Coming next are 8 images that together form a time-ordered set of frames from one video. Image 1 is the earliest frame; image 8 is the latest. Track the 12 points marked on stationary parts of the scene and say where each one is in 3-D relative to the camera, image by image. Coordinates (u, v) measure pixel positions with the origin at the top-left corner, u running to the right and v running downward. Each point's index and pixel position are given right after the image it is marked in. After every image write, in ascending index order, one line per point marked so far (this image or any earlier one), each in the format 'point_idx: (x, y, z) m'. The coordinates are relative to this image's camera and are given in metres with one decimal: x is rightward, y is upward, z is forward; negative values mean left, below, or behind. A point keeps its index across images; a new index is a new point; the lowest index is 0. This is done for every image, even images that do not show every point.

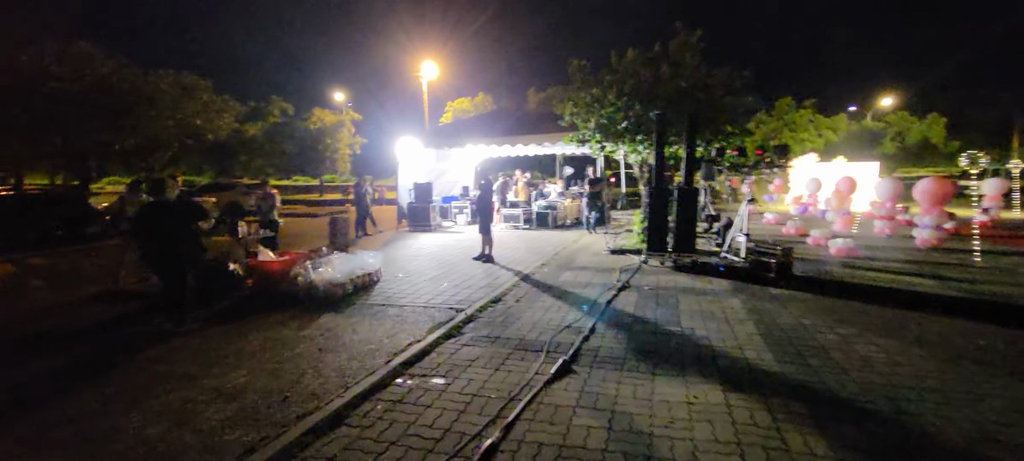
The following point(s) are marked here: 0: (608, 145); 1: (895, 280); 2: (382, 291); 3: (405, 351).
0: (+2.4, +2.1, +11.8) m
1: (+7.0, -0.9, +8.8) m
2: (-2.3, -1.0, +8.2) m
3: (-1.2, -1.3, +5.2) m
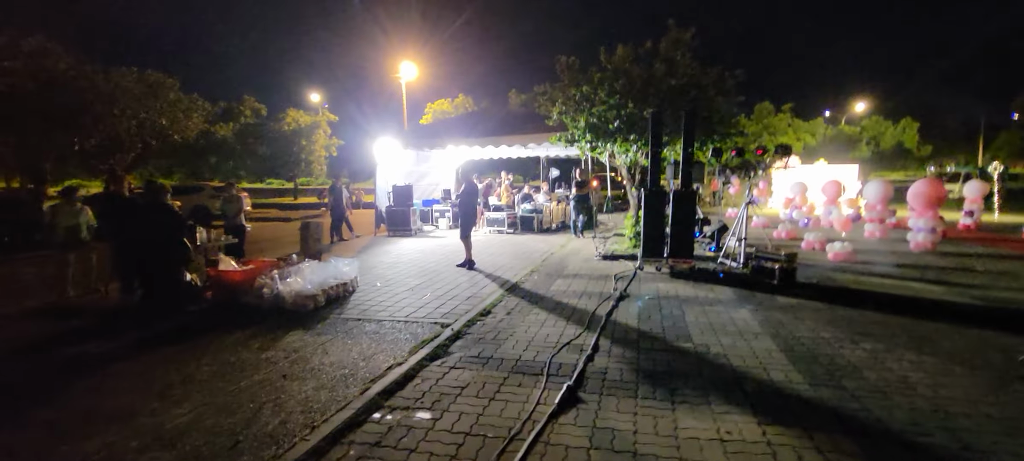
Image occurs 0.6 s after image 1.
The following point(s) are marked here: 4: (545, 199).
0: (+2.1, +2.0, +11.3) m
1: (+6.8, -1.0, +8.4) m
2: (-2.4, -1.1, +7.5) m
3: (-1.2, -1.4, +4.5) m
4: (+1.2, +1.1, +17.2) m
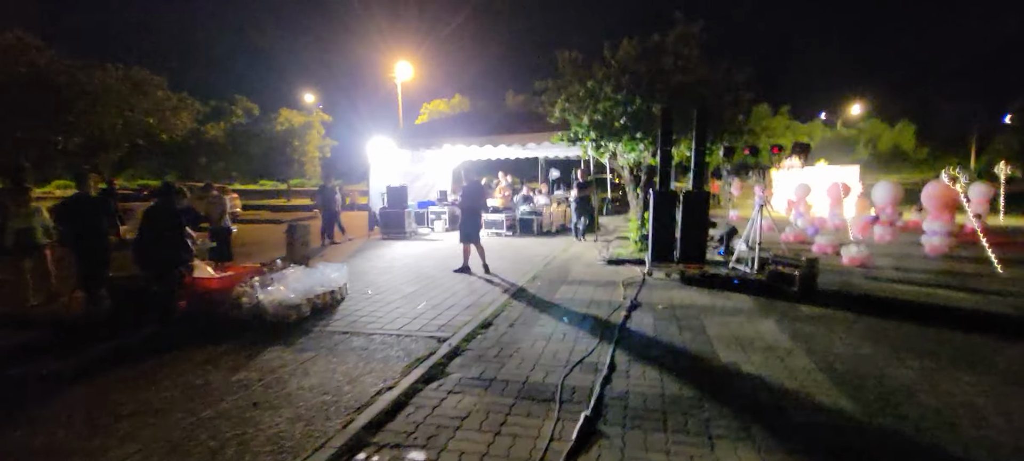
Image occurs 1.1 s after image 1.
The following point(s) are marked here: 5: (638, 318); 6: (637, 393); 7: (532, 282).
0: (+2.1, +1.9, +10.7) m
1: (+6.8, -1.0, +7.9) m
2: (-2.4, -1.2, +6.9) m
3: (-1.1, -1.4, +3.9) m
4: (+1.1, +1.0, +16.6) m
5: (+1.7, -1.2, +6.3) m
6: (+1.1, -1.4, +4.1) m
7: (+0.4, -0.9, +8.6) m
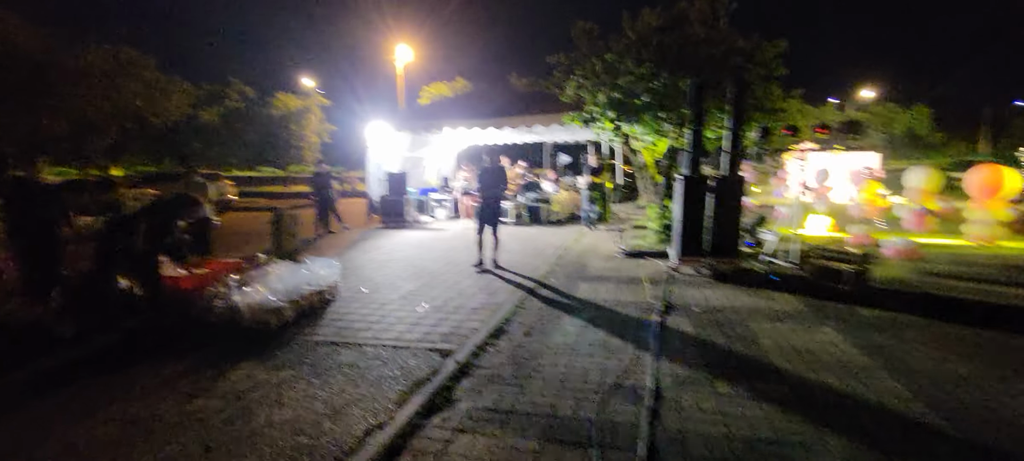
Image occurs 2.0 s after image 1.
0: (+2.3, +2.2, +9.7) m
1: (+7.0, -0.9, +6.9) m
2: (-2.2, -1.1, +6.0) m
3: (-1.0, -1.4, +3.0) m
4: (+1.3, +1.4, +15.7) m
5: (+1.8, -1.1, +5.4) m
6: (+1.2, -1.4, +3.2) m
7: (+0.6, -0.8, +7.8) m
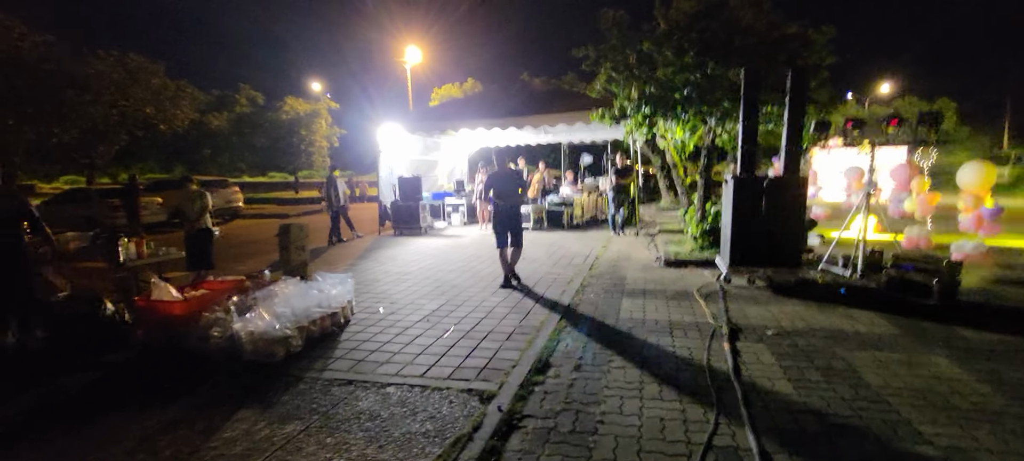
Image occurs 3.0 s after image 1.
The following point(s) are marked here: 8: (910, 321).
0: (+2.7, +2.0, +8.9) m
1: (+7.5, -1.0, +6.0) m
2: (-1.8, -1.2, +5.2) m
3: (-0.6, -1.5, +2.2) m
4: (+1.9, +1.3, +14.8) m
5: (+2.3, -1.2, +4.6) m
6: (+1.6, -1.5, +2.4) m
7: (+1.0, -0.9, +6.9) m
8: (+4.5, -1.0, +5.4) m
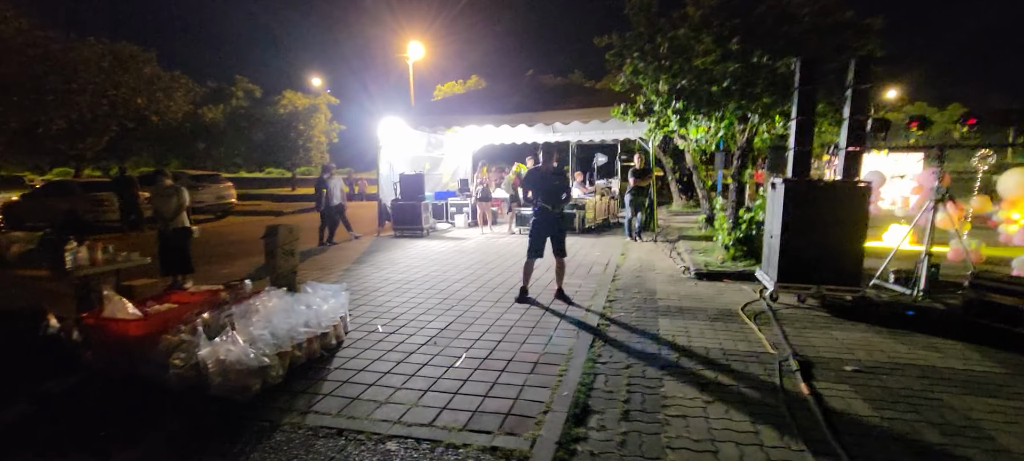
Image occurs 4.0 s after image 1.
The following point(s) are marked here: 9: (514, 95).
0: (+3.0, +1.9, +8.0) m
1: (+7.7, -1.2, +5.2) m
2: (-1.5, -1.3, +4.4) m
3: (-0.4, -1.6, +1.3) m
4: (+2.1, +1.2, +14.0) m
5: (+2.5, -1.3, +3.7) m
6: (+1.9, -1.6, +1.5) m
7: (+1.3, -1.0, +6.1) m
8: (+4.7, -1.2, +4.5) m
9: (+0.1, +4.1, +14.4) m
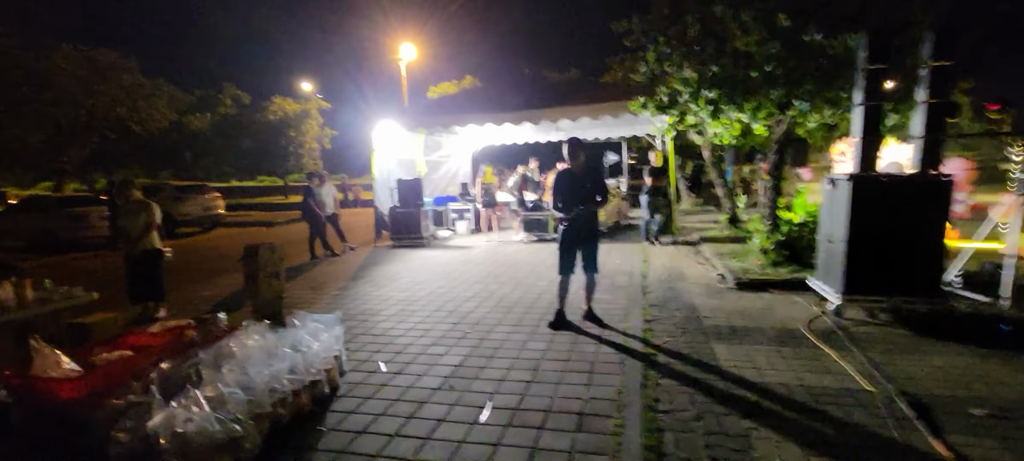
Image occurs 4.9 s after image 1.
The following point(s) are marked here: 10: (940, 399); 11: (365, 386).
0: (+3.2, +1.8, +7.2) m
1: (+8.0, -1.1, +4.3) m
2: (-1.3, -1.5, +3.4) m
3: (0.0, -1.8, +0.4) m
4: (+2.3, +1.0, +13.1) m
5: (+2.8, -1.4, +2.8) m
6: (+2.2, -1.7, +0.6) m
7: (+1.5, -1.1, +5.2) m
8: (+5.0, -1.2, +3.7) m
9: (+0.1, +3.9, +13.5) m
10: (+3.2, -1.3, +3.6) m
11: (-1.3, -1.4, +4.3) m
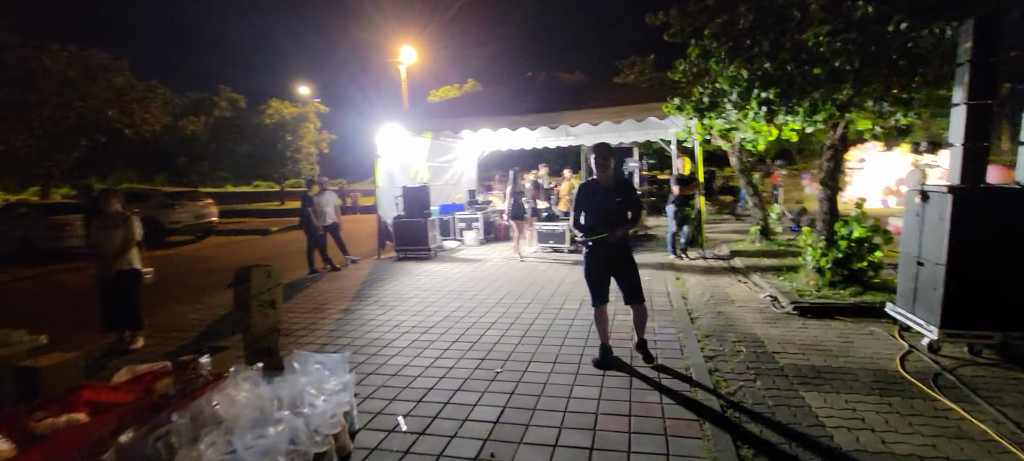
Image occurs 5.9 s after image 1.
0: (+3.5, +1.6, +6.4) m
1: (+8.4, -1.3, +3.5) m
2: (-0.9, -1.7, +2.6) m
3: (+0.4, -1.9, -0.4) m
4: (+2.6, +0.8, +12.3) m
5: (+3.2, -1.6, +2.0) m
6: (+2.6, -1.8, -0.2) m
7: (+1.9, -1.3, +4.3) m
8: (+5.4, -1.4, +2.9) m
9: (+0.5, +3.6, +12.7) m
10: (+3.6, -1.4, +2.8) m
11: (-0.9, -1.6, +3.4) m
